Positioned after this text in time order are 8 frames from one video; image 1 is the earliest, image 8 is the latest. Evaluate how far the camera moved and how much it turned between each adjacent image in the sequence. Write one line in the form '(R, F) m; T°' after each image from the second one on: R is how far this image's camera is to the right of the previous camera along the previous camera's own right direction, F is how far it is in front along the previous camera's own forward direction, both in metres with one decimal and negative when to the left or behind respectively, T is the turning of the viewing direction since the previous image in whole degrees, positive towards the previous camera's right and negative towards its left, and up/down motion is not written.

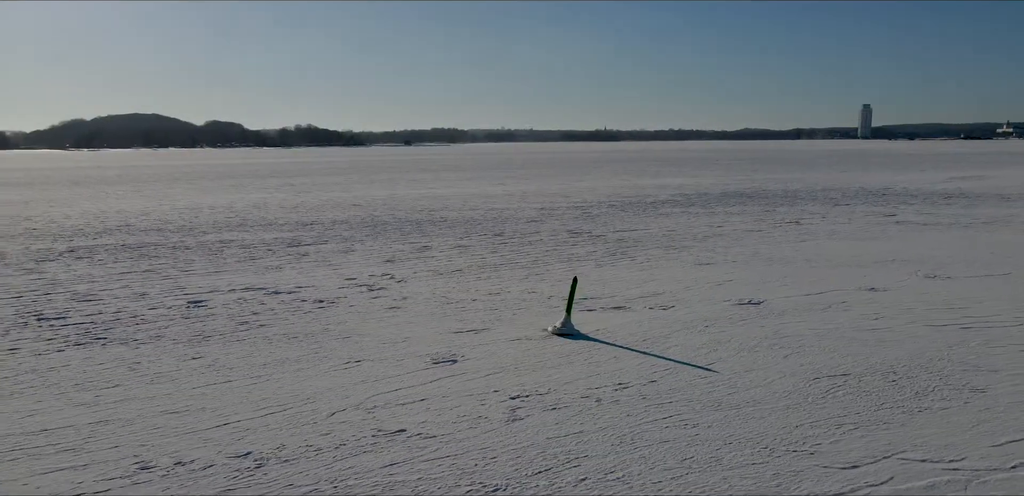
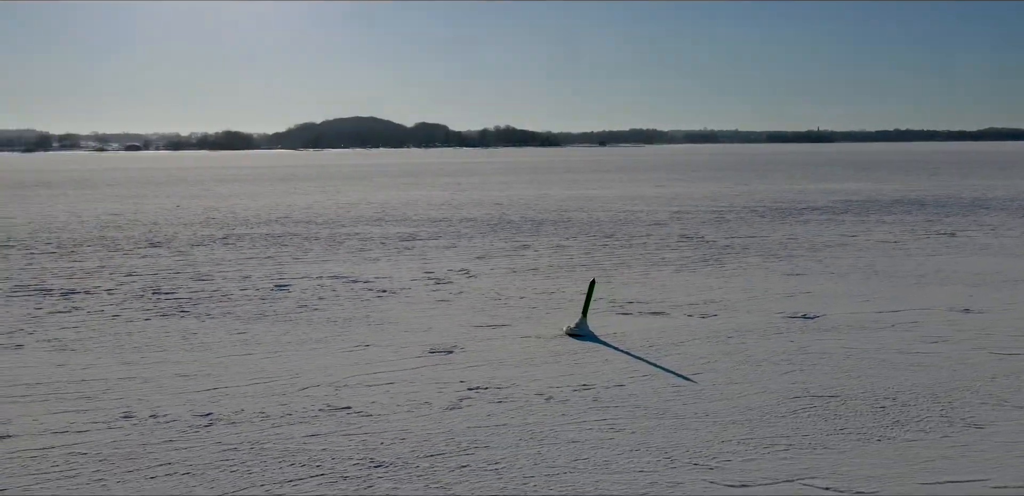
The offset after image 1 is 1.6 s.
(+1.7, 0.0) m; -15°
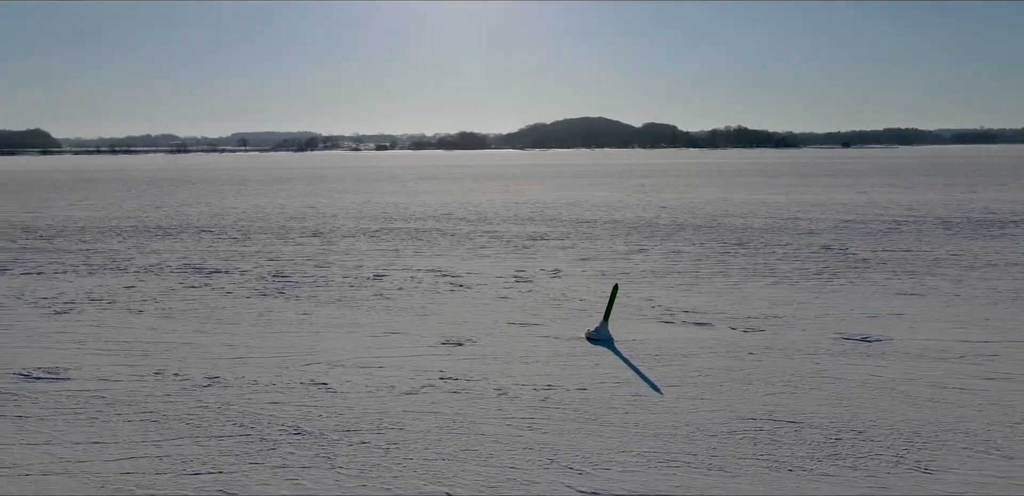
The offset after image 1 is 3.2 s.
(+2.0, 0.0) m; -17°
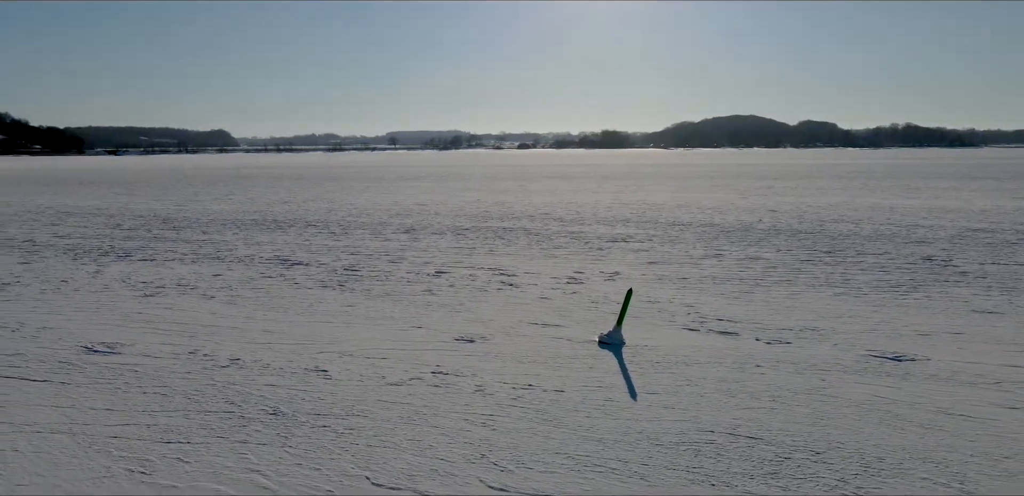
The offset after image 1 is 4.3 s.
(+1.3, -0.1) m; -11°
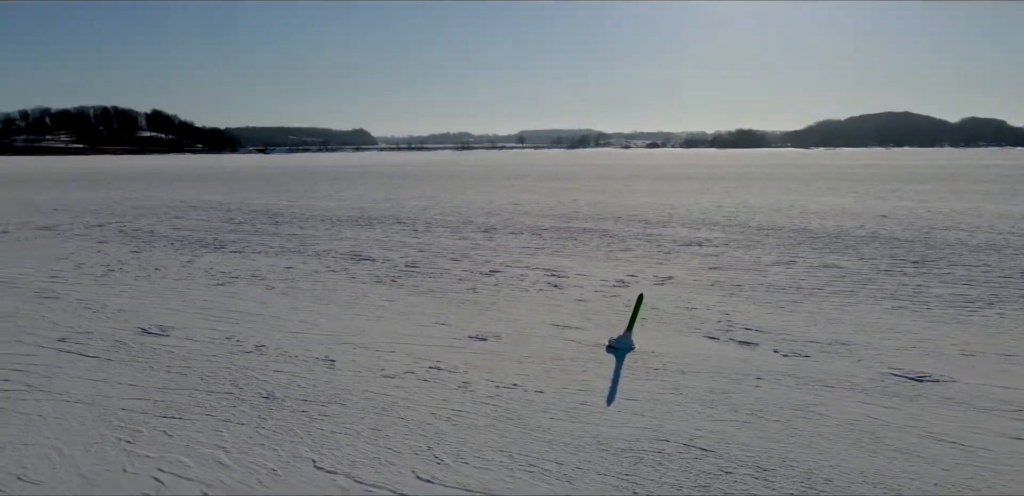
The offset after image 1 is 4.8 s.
(+1.2, -0.1) m; -10°
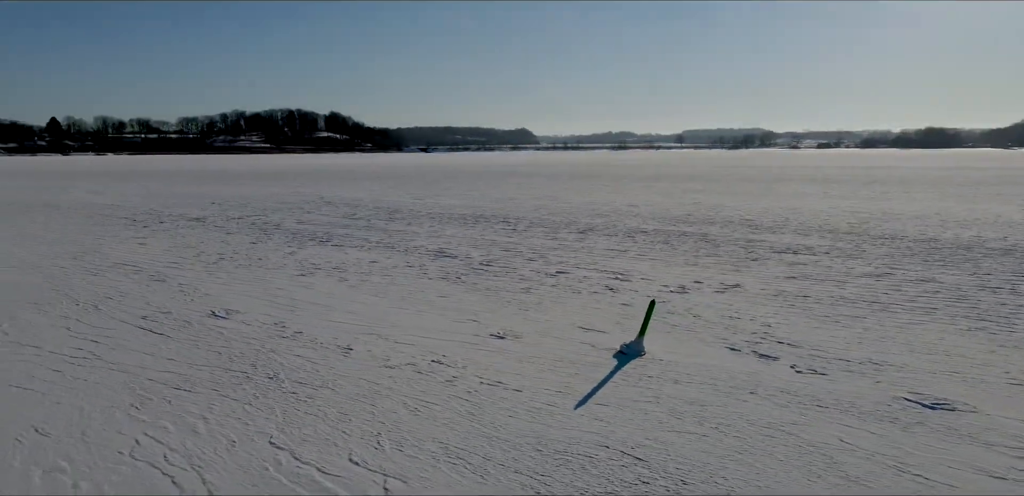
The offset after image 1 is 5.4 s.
(+1.5, 0.0) m; -12°
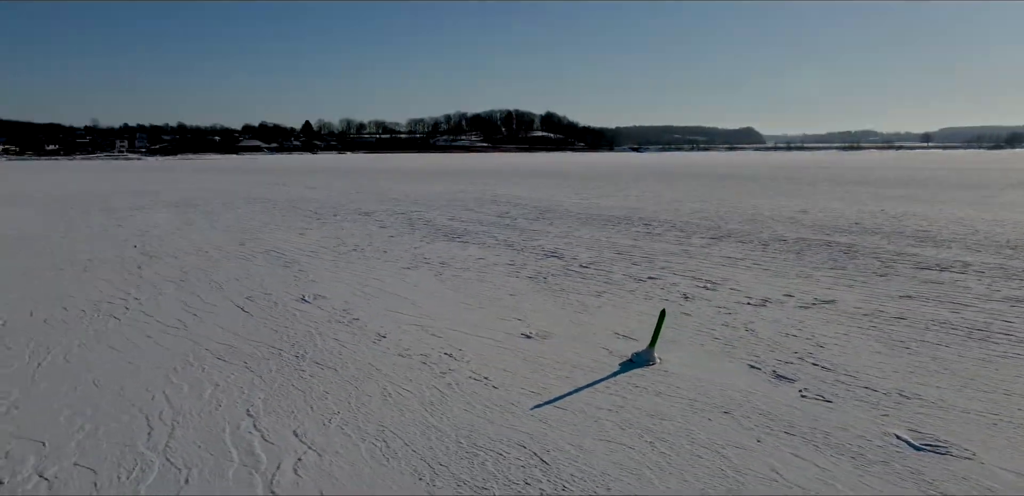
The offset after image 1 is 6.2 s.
(+2.0, 0.0) m; -16°
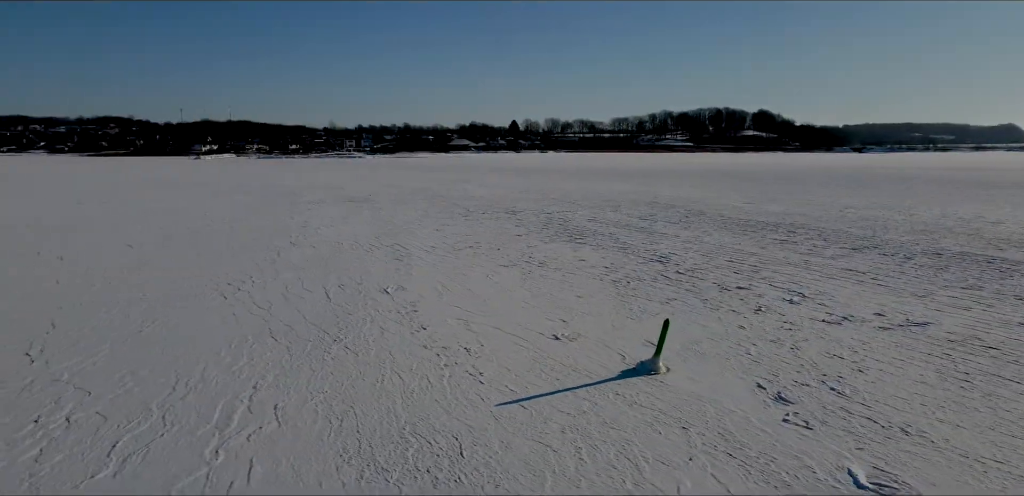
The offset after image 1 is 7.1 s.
(+1.9, 0.0) m; -16°
